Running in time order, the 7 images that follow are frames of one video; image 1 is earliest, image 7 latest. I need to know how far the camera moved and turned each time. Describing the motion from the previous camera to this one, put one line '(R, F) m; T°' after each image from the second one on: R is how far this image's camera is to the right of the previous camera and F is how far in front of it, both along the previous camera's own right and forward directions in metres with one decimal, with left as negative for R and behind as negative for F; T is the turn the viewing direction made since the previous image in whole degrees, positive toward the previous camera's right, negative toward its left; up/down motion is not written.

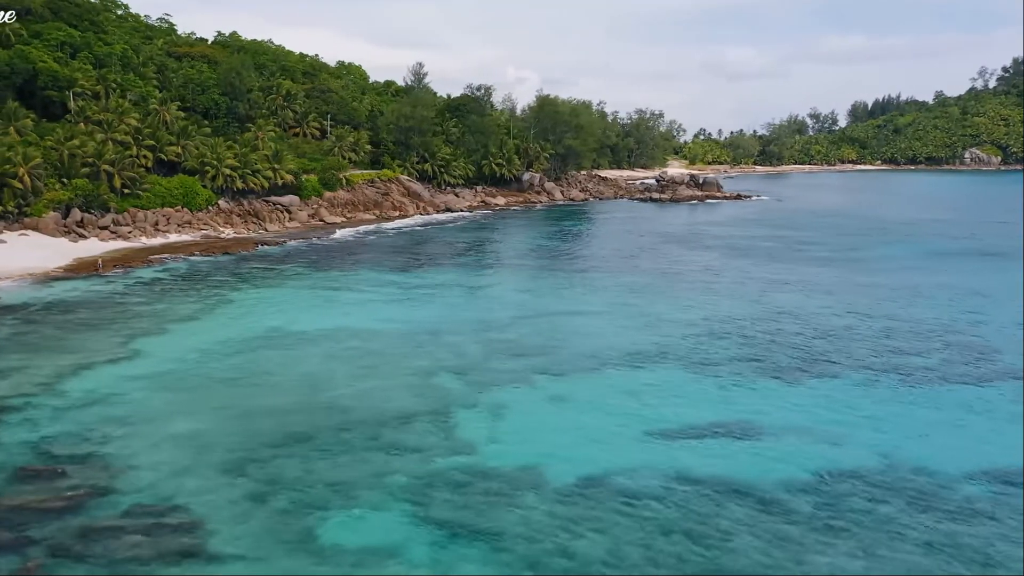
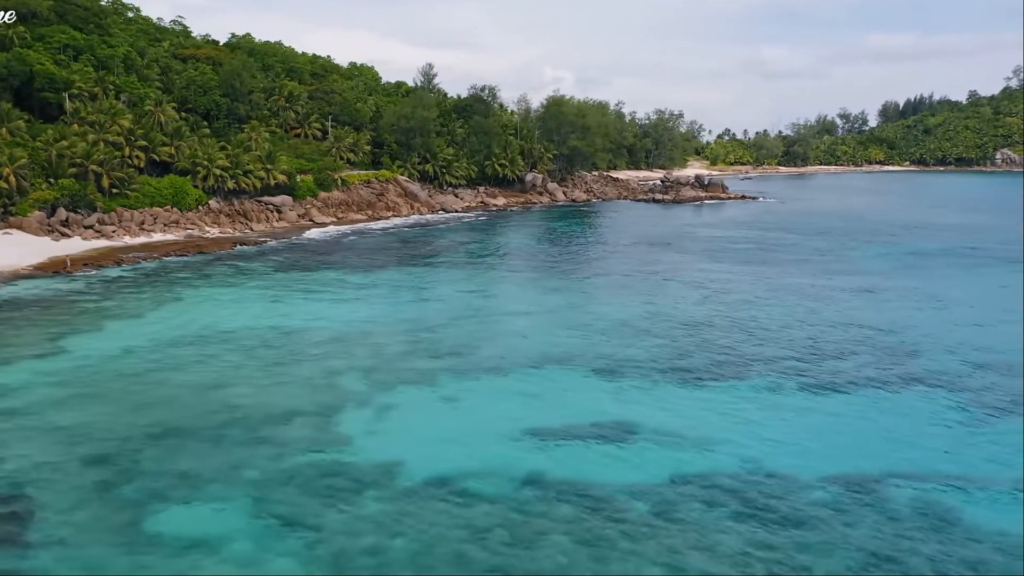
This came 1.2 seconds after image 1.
(+2.6, -0.2) m; -2°
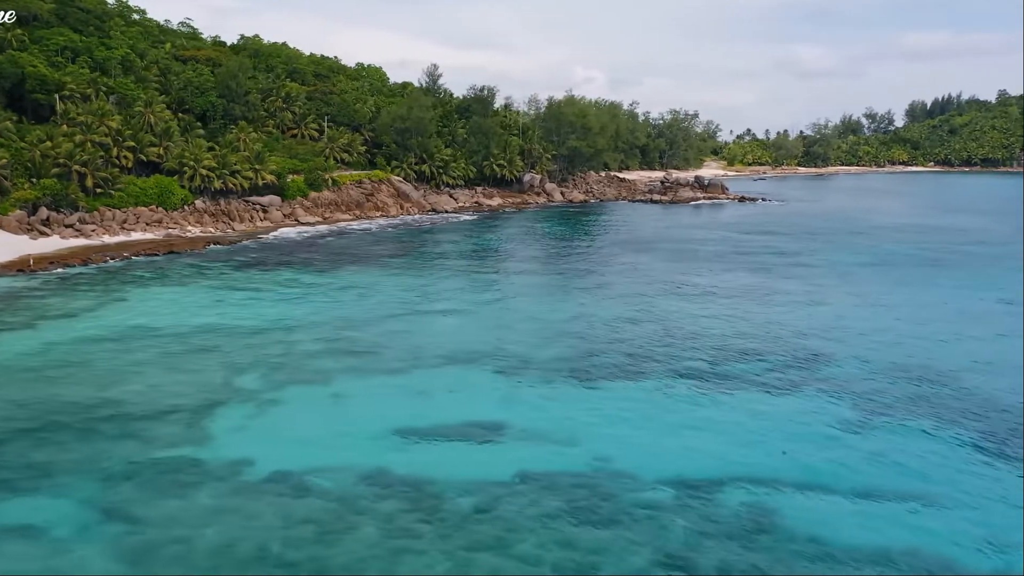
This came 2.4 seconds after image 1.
(+2.8, -0.3) m; -2°
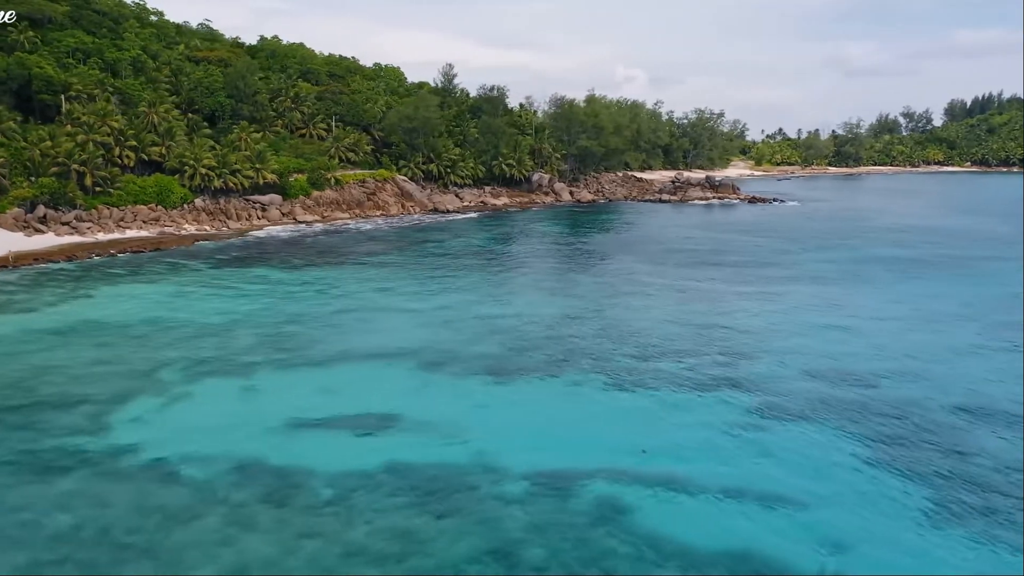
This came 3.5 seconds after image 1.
(+2.6, -0.3) m; -2°
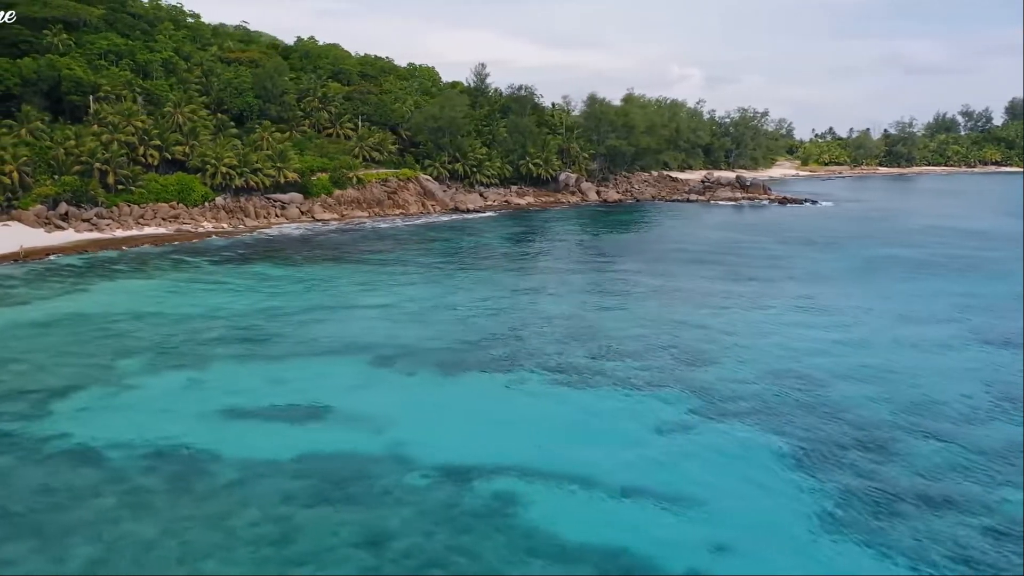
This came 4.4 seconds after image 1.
(+2.3, -0.1) m; -3°
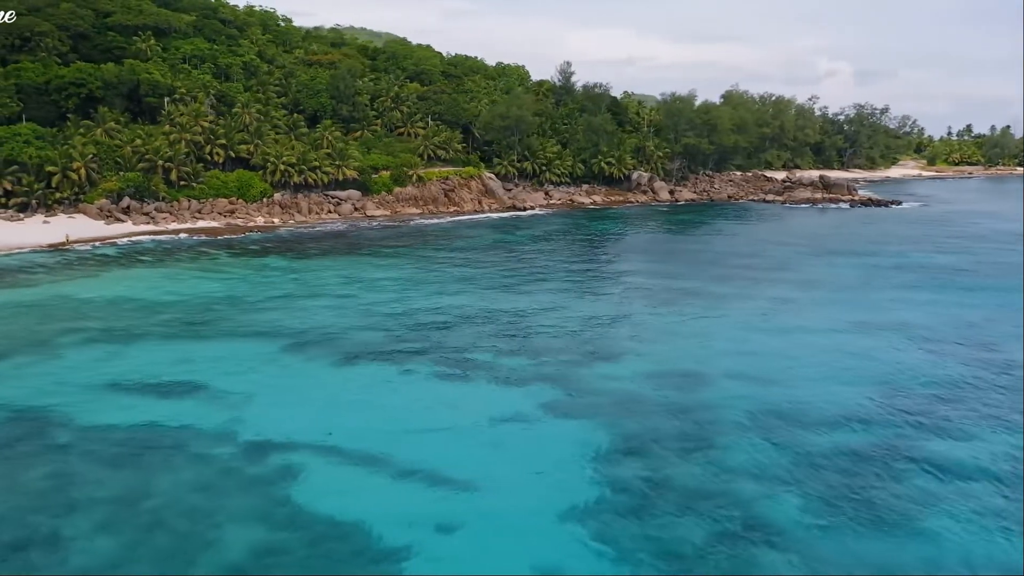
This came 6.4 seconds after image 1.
(+5.3, 0.0) m; -8°
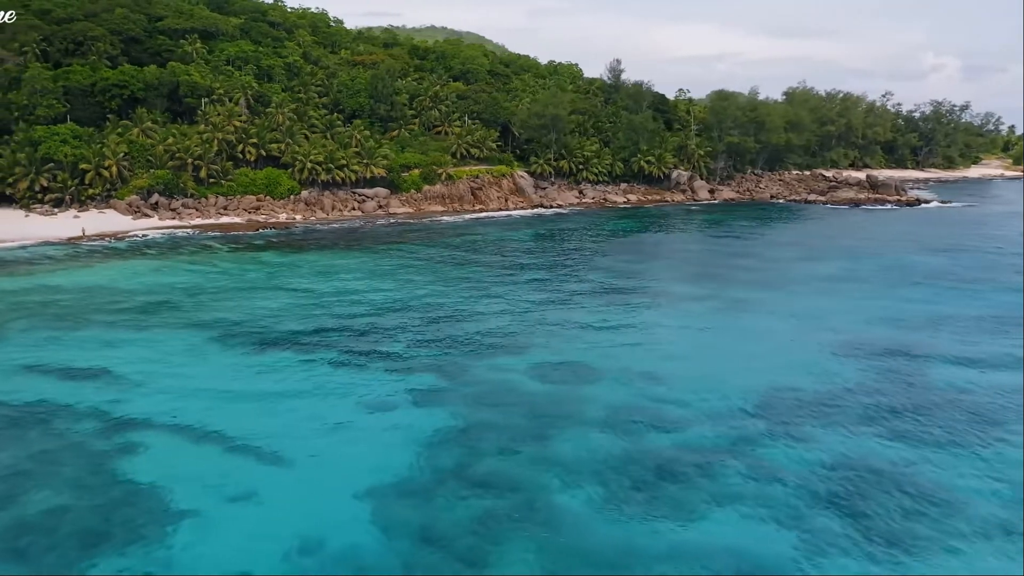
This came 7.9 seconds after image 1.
(+4.2, -0.4) m; -5°
